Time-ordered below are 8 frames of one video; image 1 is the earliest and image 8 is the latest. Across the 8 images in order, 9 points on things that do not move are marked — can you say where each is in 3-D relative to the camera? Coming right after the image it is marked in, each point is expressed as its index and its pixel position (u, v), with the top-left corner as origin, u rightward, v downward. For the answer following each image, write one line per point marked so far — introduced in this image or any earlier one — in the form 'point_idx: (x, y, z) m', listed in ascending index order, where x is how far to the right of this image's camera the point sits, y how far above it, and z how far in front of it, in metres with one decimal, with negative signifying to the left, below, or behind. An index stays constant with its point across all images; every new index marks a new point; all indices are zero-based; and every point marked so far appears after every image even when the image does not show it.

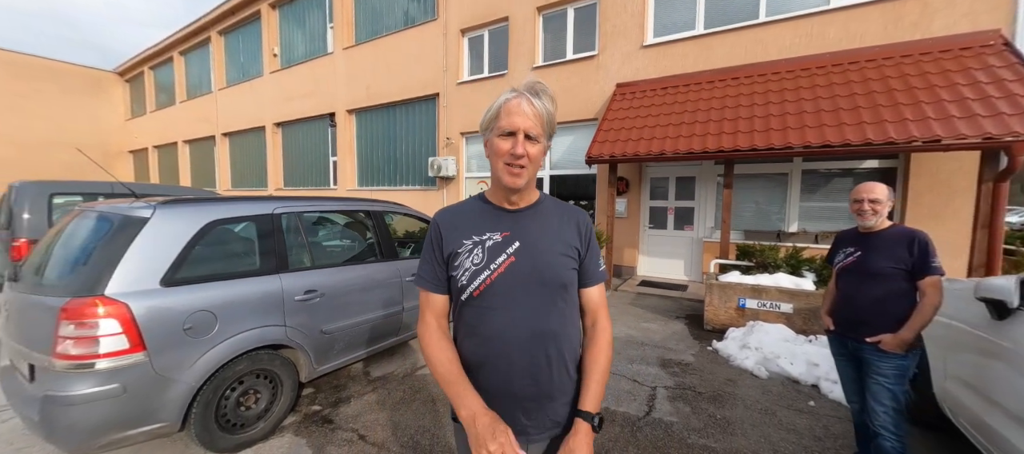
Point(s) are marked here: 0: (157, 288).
0: (-2.0, -0.3, +2.0) m
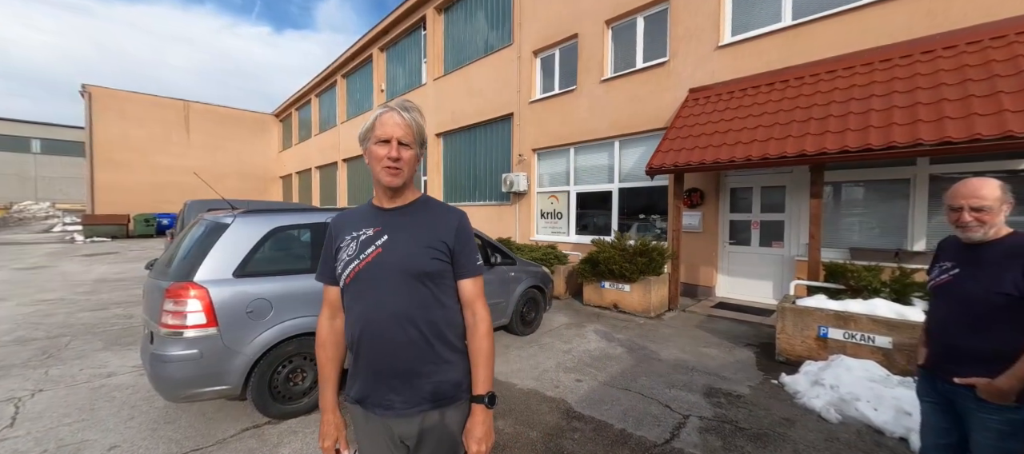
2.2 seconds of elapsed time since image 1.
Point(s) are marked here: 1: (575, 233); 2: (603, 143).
0: (-2.1, -0.4, +2.6) m
1: (+1.6, -0.2, +9.2) m
2: (+2.2, +2.0, +8.5) m
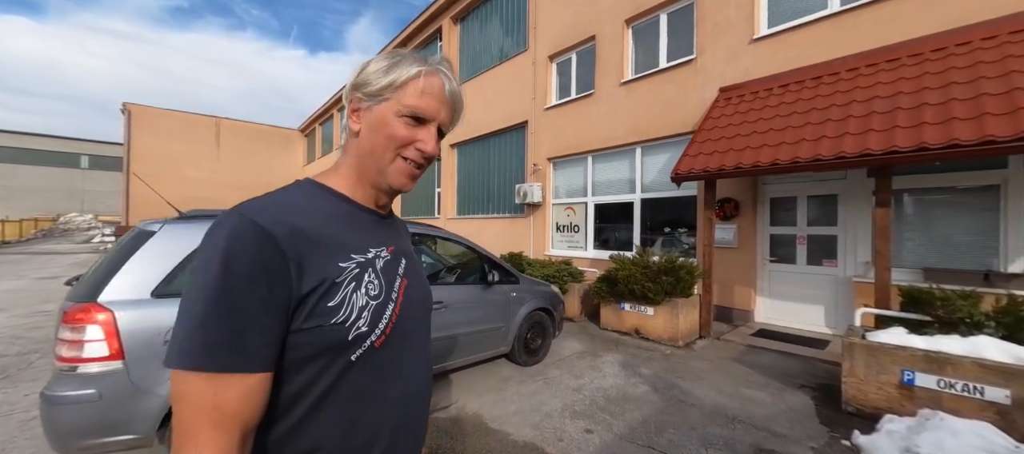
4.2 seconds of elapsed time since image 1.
0: (-2.1, -0.4, +2.1) m
1: (+1.9, -0.5, +8.5) m
2: (+2.4, +1.7, +7.9) m
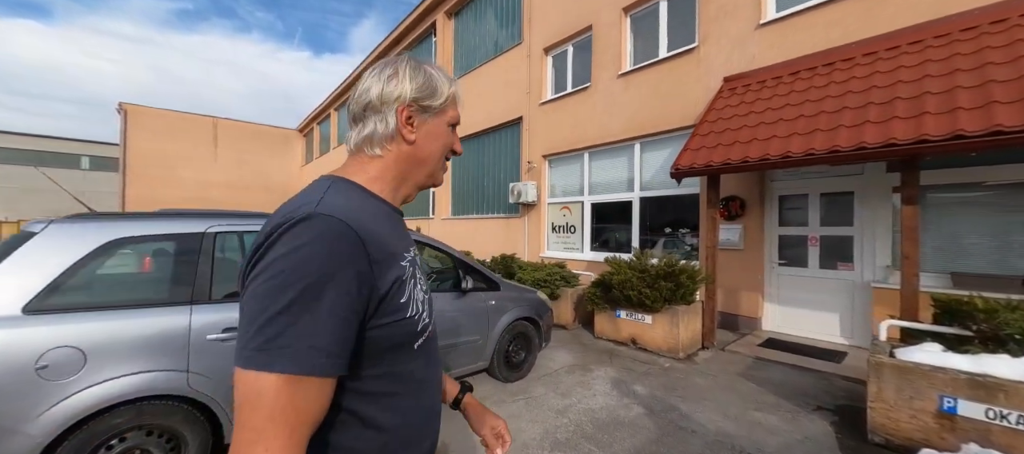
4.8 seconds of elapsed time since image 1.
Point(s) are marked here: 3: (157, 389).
0: (-2.4, -0.4, +1.7) m
1: (+1.8, -0.5, +8.0) m
2: (+2.3, +1.7, +7.4) m
3: (-1.9, -0.9, +1.9) m
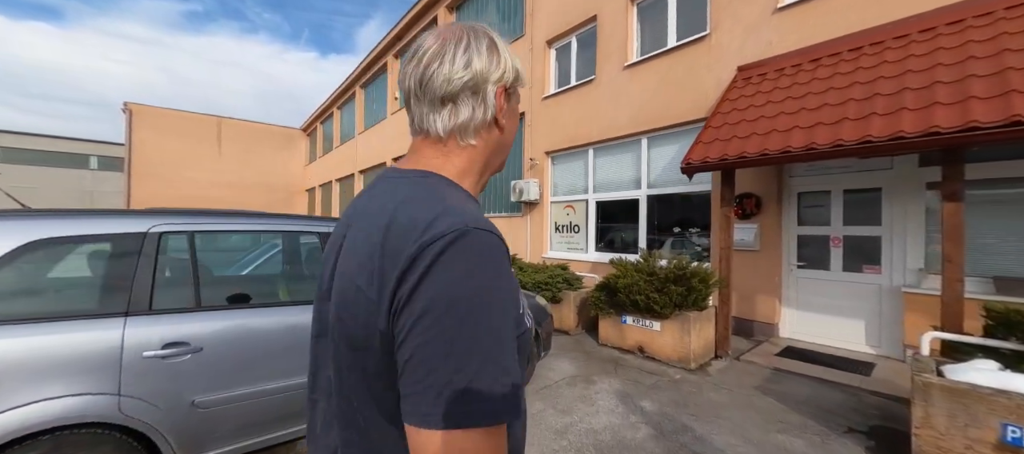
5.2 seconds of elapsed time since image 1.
0: (-2.4, -0.4, +1.4) m
1: (+1.8, -0.5, +7.7) m
2: (+2.3, +1.7, +7.1) m
3: (-2.0, -0.9, +1.6) m
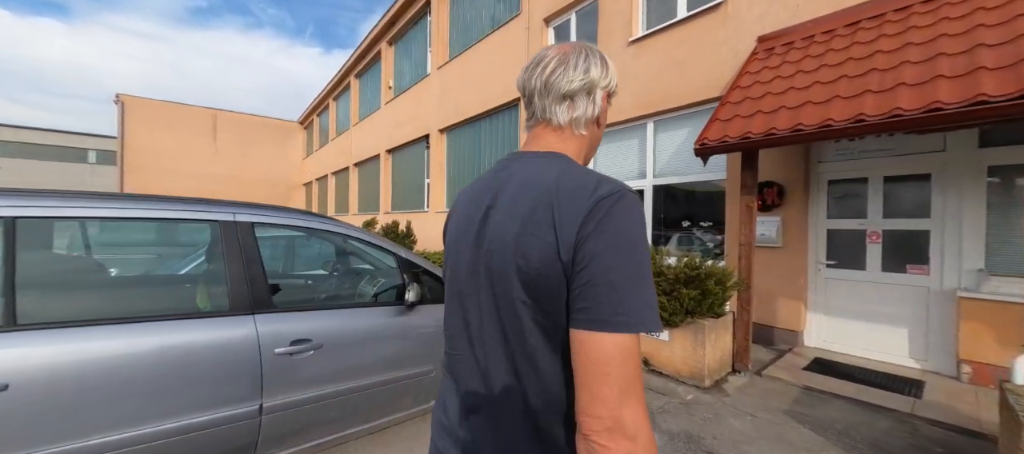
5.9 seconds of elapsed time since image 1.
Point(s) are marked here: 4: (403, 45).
0: (-2.7, -0.4, +0.8) m
1: (+1.6, -0.4, +7.1) m
2: (+2.1, +1.8, +6.4) m
3: (-2.2, -0.8, +1.0) m
4: (-4.2, +7.1, +13.9) m
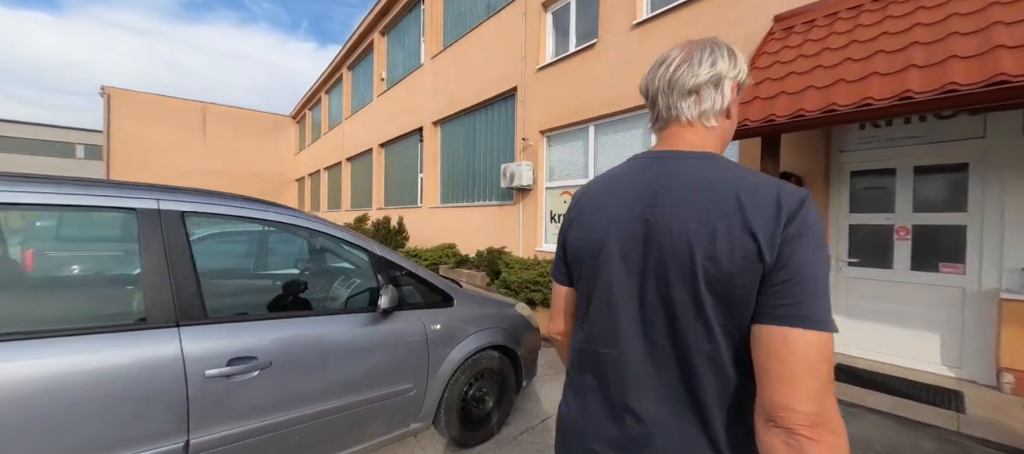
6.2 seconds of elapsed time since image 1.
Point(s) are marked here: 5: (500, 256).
0: (-2.7, -0.3, +0.4) m
1: (+1.6, -0.3, +6.7) m
2: (+2.1, +1.9, +6.0) m
3: (-2.2, -0.8, +0.7) m
4: (-4.4, +7.2, +13.5) m
5: (-0.2, -0.5, +6.1) m
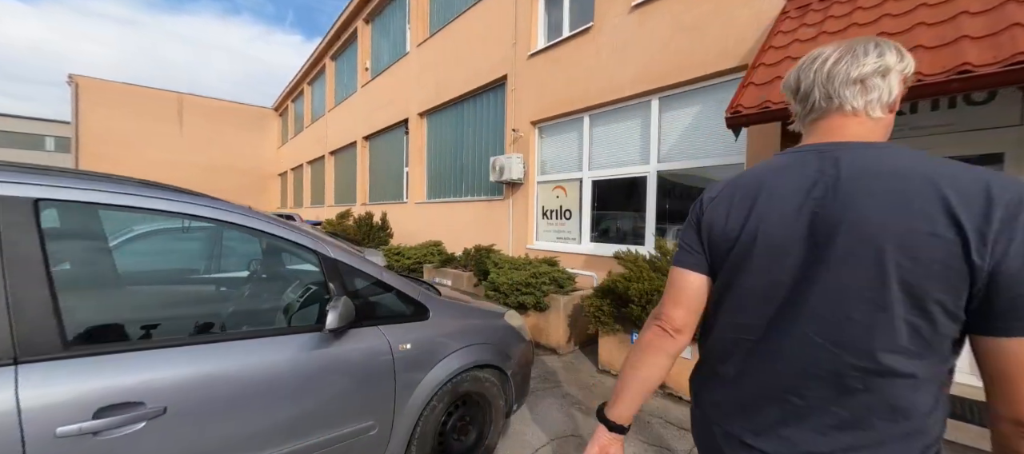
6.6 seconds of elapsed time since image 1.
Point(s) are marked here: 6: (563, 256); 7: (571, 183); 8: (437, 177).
0: (-2.7, -0.3, 0.0) m
1: (+1.4, -0.2, +6.3) m
2: (+1.9, +1.9, +5.6) m
3: (-2.2, -0.8, +0.2) m
4: (-4.7, +7.3, +12.9) m
5: (-0.4, -0.4, +5.7) m
6: (+0.9, -0.5, +6.6) m
7: (+1.1, +0.8, +6.6) m
8: (-2.1, +1.4, +9.9) m
